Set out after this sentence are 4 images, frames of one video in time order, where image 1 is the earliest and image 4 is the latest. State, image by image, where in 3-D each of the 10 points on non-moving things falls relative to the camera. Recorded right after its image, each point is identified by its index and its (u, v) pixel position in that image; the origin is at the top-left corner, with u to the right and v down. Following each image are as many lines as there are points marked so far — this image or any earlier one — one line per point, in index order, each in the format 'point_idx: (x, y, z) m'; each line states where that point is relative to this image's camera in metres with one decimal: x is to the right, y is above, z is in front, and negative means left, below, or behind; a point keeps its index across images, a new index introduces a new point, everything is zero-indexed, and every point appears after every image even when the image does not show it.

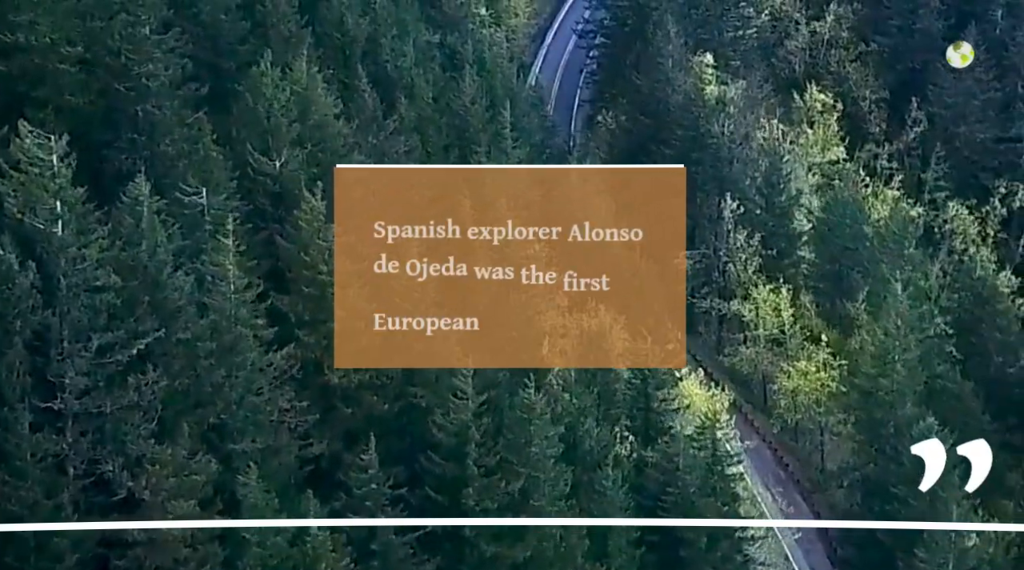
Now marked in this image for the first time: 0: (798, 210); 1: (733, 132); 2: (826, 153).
0: (+2.4, +0.7, +17.8) m
1: (+1.9, +1.3, +18.3) m
2: (+2.7, +1.2, +18.6) m
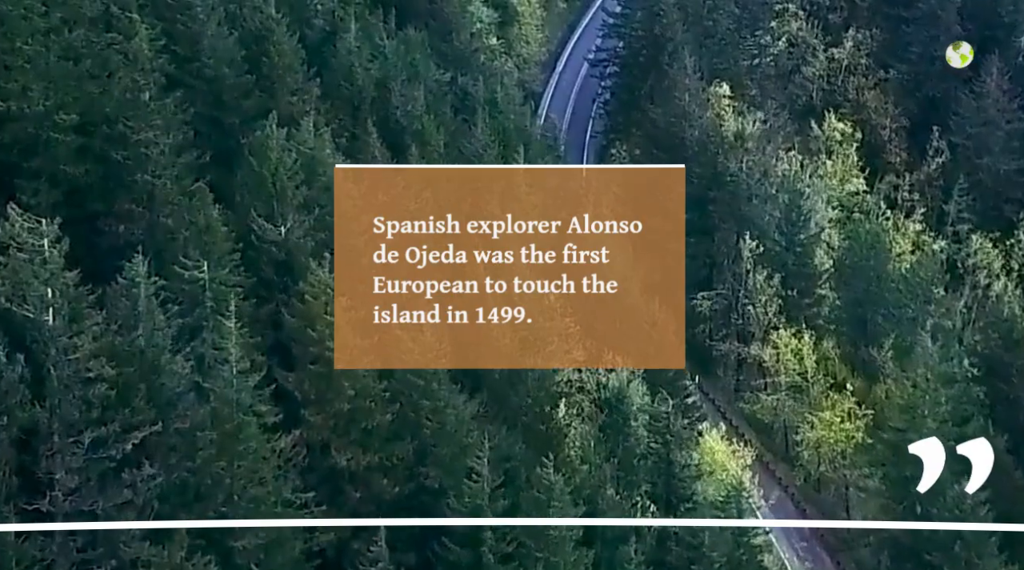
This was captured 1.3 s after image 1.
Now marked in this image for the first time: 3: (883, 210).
0: (+2.5, +0.3, +17.4) m
1: (+2.0, +1.0, +17.8) m
2: (+2.8, +0.9, +18.1) m
3: (+3.1, +0.7, +17.7) m
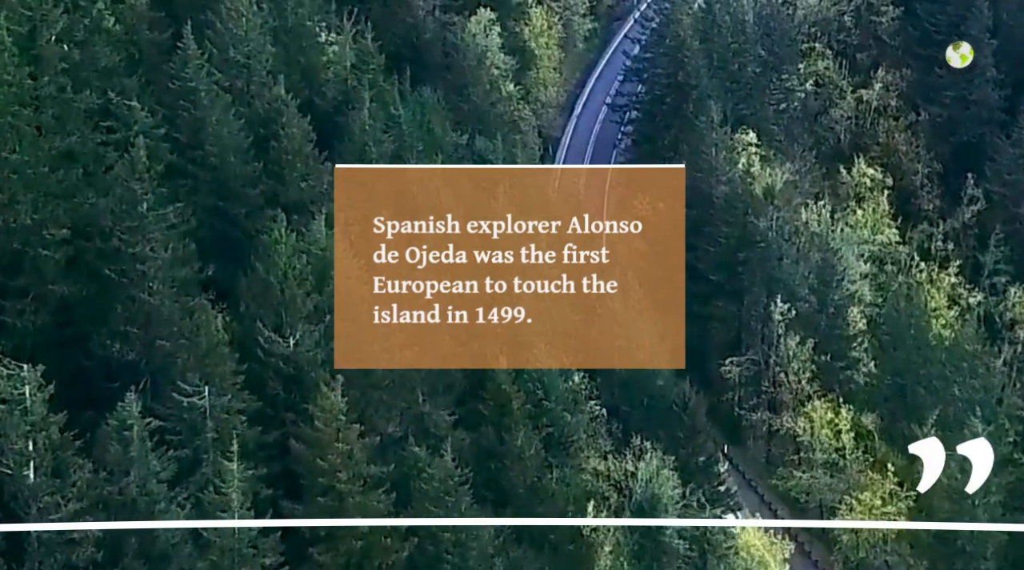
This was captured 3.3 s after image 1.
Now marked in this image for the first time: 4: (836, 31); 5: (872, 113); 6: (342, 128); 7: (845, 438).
0: (+2.6, -0.2, +16.6) m
1: (+2.1, +0.5, +17.0) m
2: (+3.0, +0.4, +17.4) m
3: (+3.2, +0.2, +16.9) m
4: (+2.7, +2.2, +17.9) m
5: (+3.1, +1.5, +18.4) m
6: (-1.4, +1.3, +17.0) m
7: (+2.5, -1.1, +16.0) m
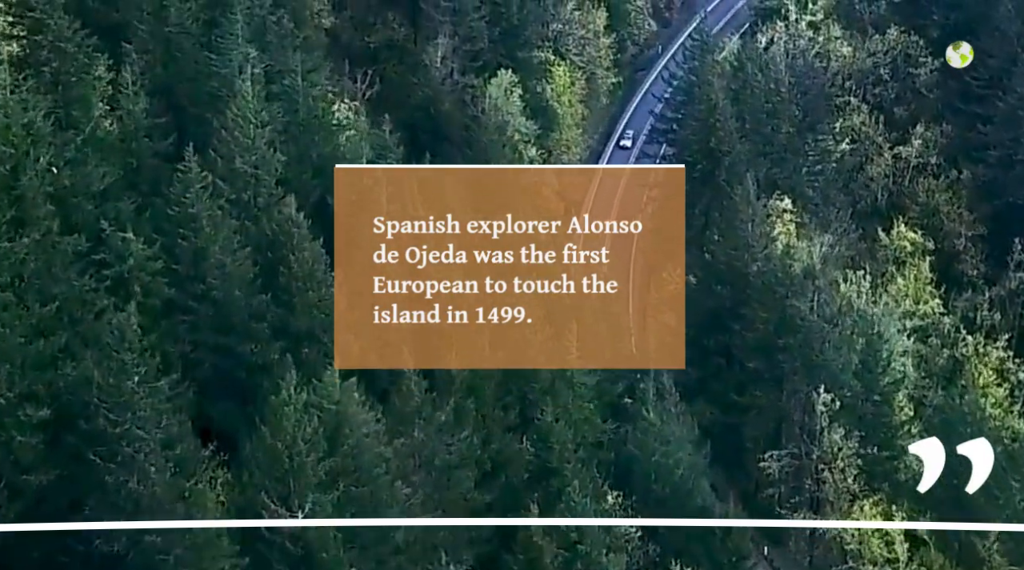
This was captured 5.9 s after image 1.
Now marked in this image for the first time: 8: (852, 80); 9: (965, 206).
0: (+2.8, -0.8, +15.6) m
1: (+2.3, -0.2, +16.0) m
2: (+3.2, -0.2, +16.4) m
3: (+3.4, -0.4, +15.9) m
4: (+2.9, +1.5, +17.0) m
5: (+3.3, +0.8, +17.4) m
6: (-1.2, +0.6, +16.0) m
7: (+2.7, -1.8, +15.0) m
8: (+2.7, +1.6, +16.9) m
9: (+3.7, +0.6, +17.2) m
